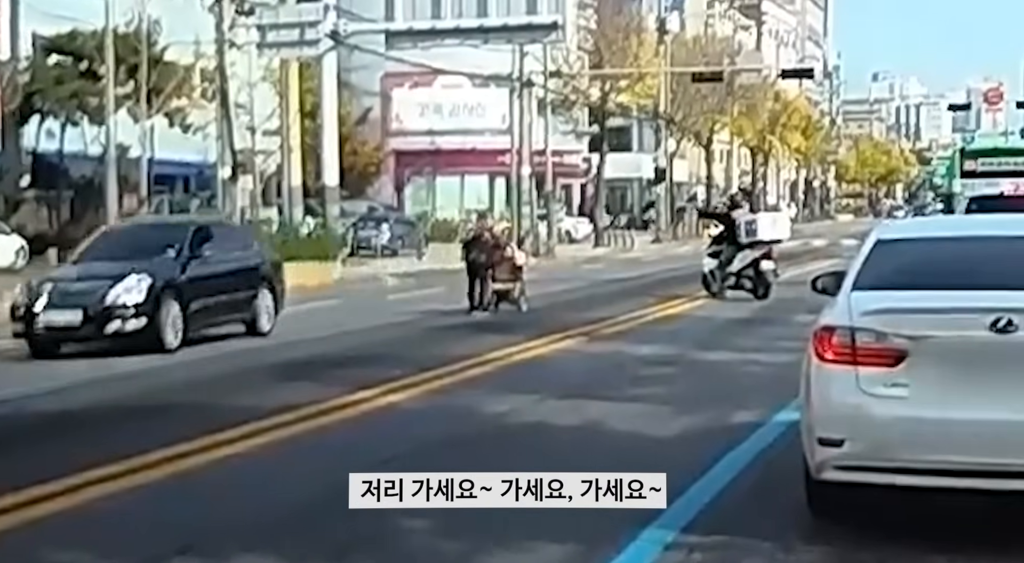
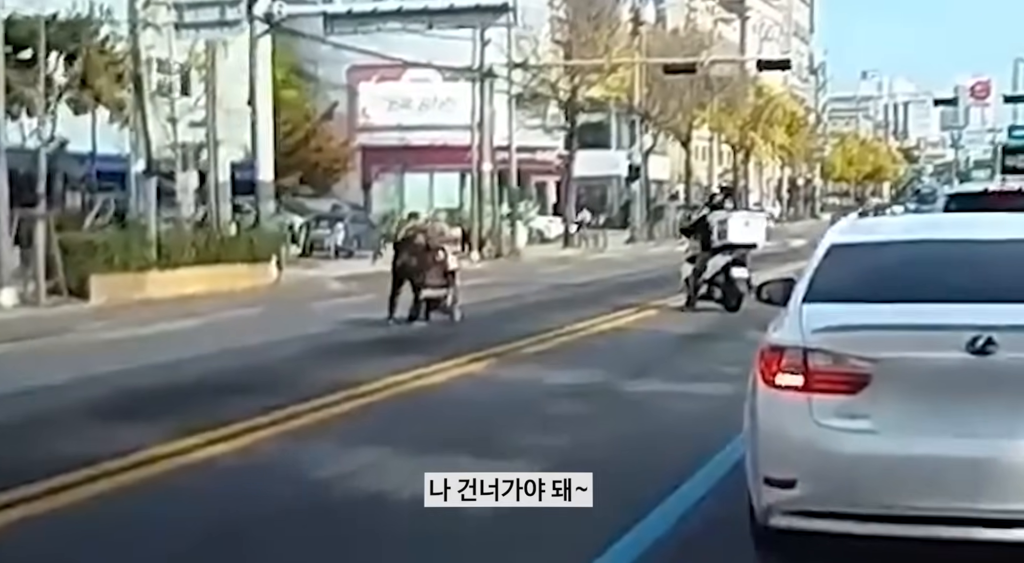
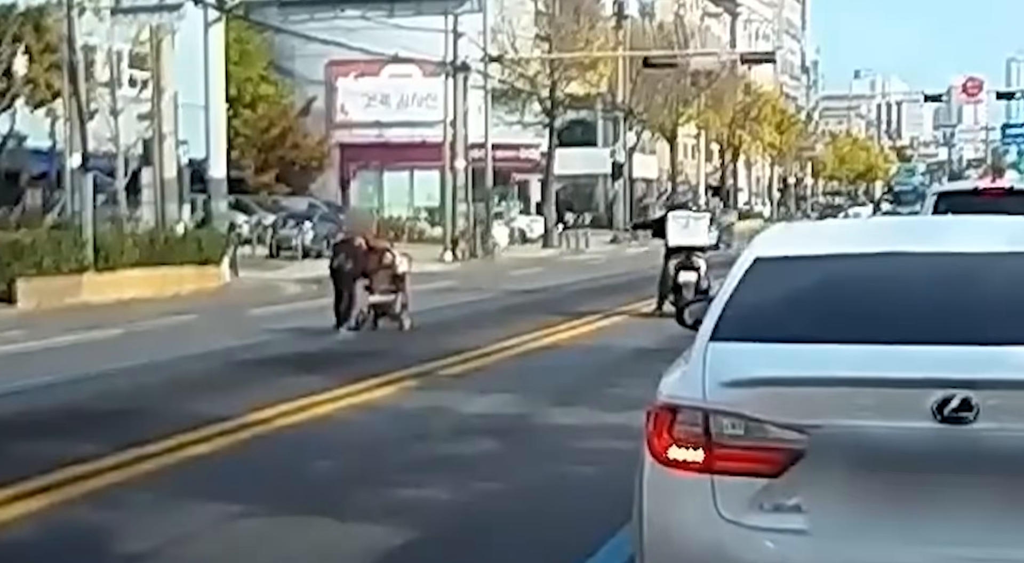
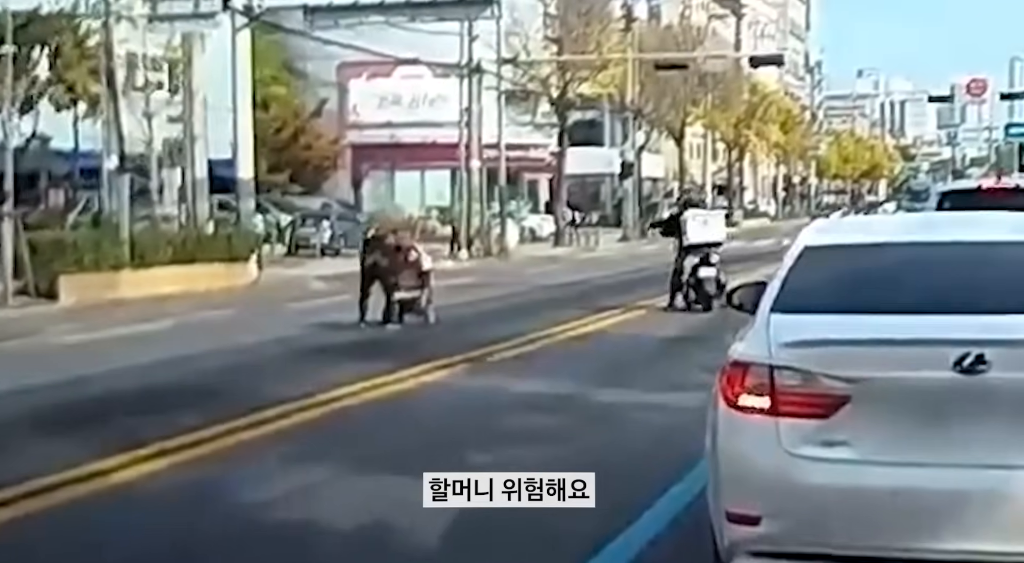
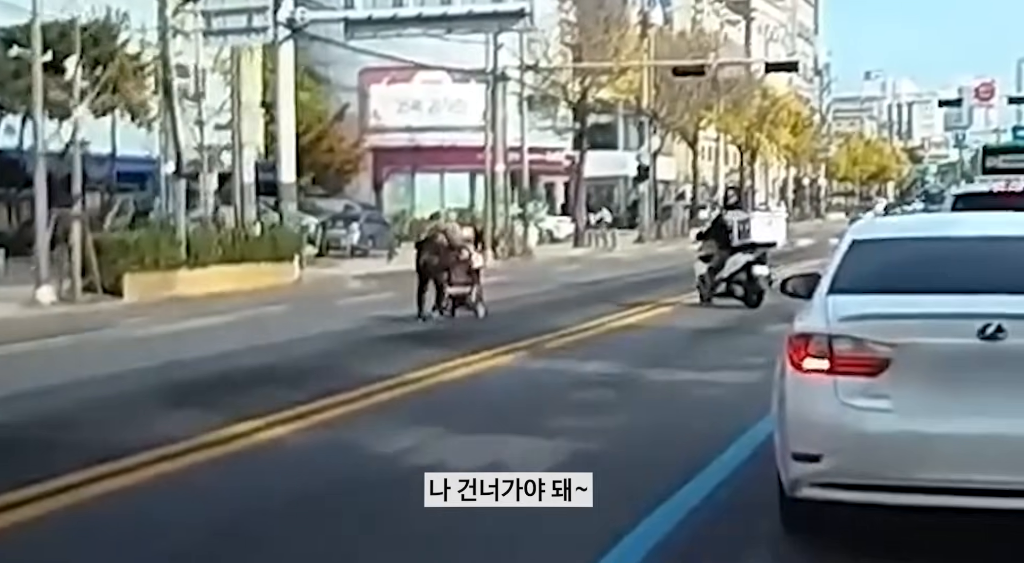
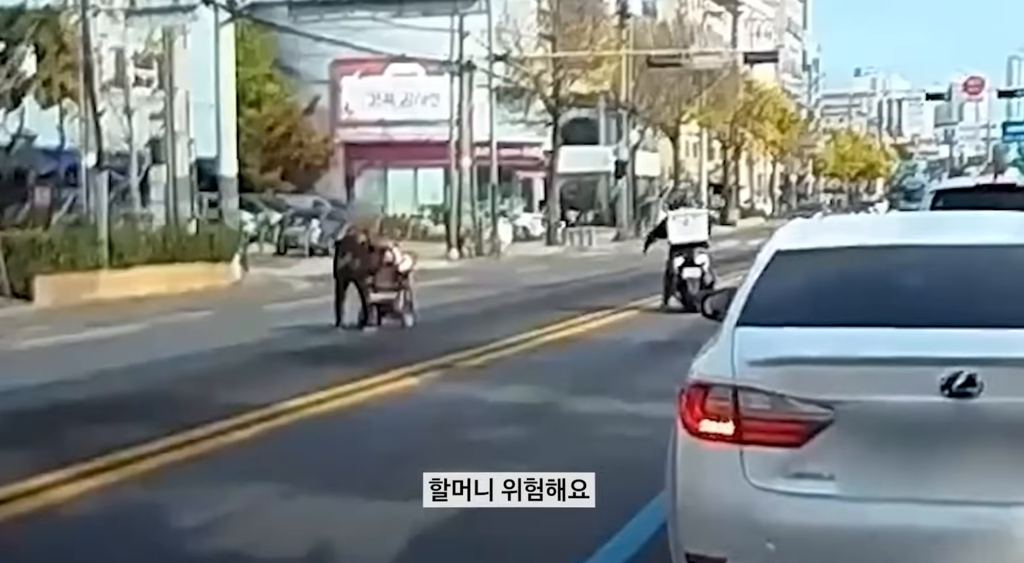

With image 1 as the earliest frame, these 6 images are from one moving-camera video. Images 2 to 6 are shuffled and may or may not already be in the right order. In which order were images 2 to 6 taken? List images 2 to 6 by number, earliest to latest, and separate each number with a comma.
5, 2, 4, 6, 3
